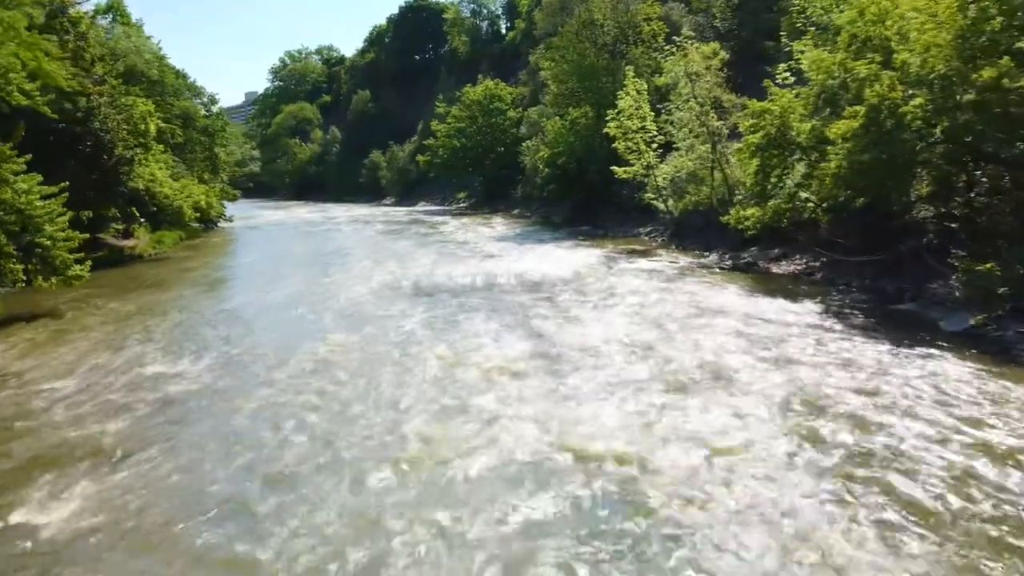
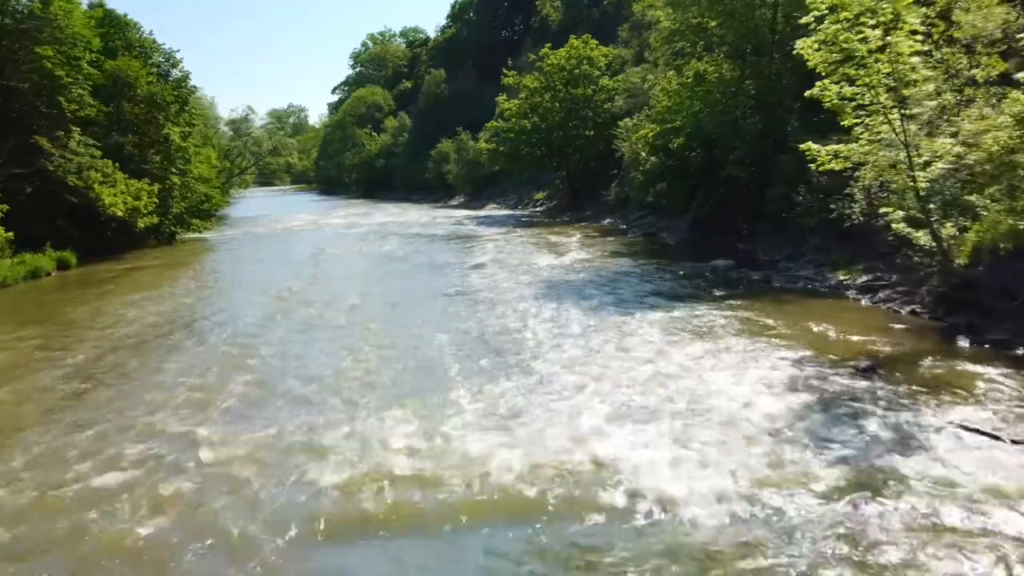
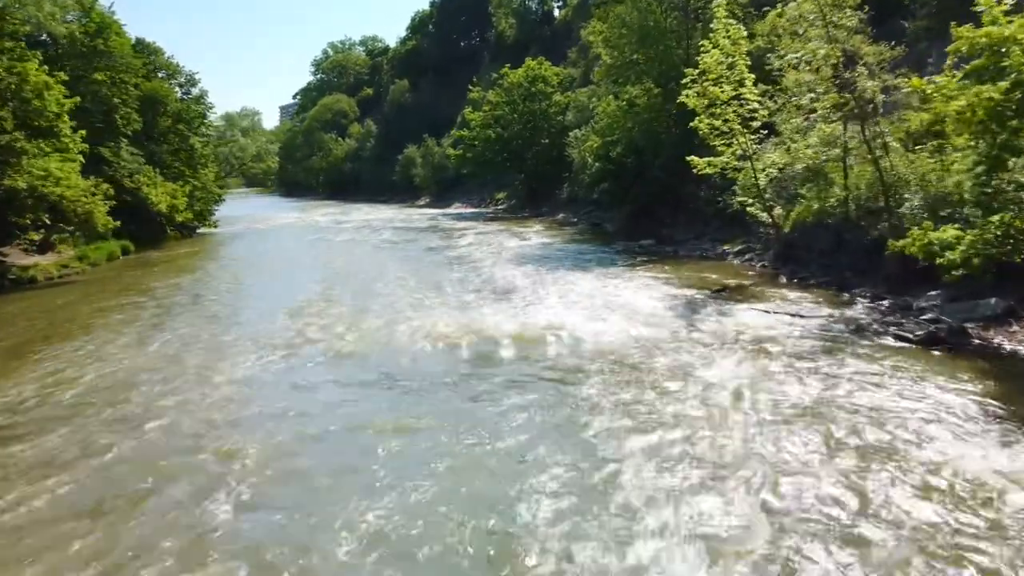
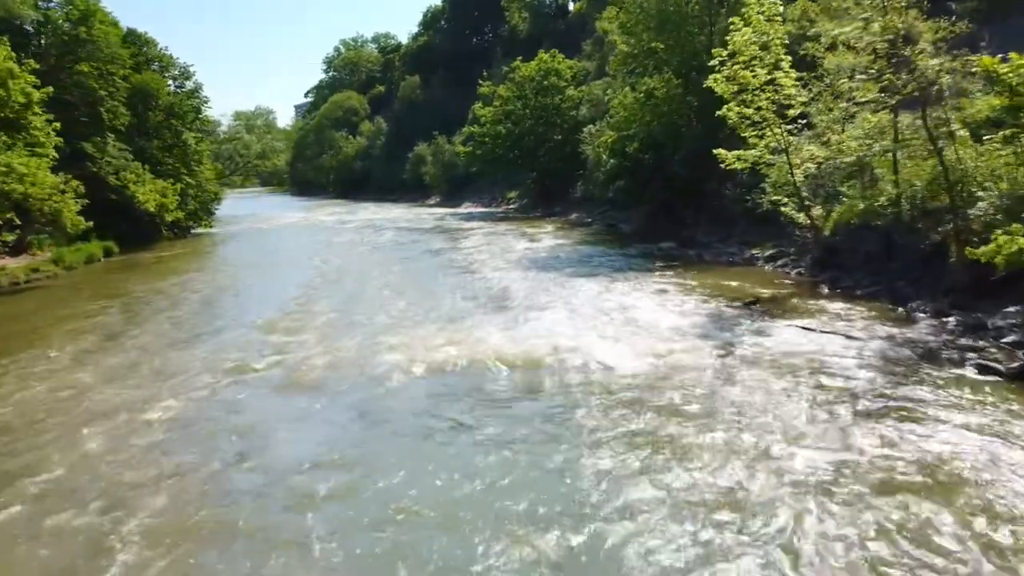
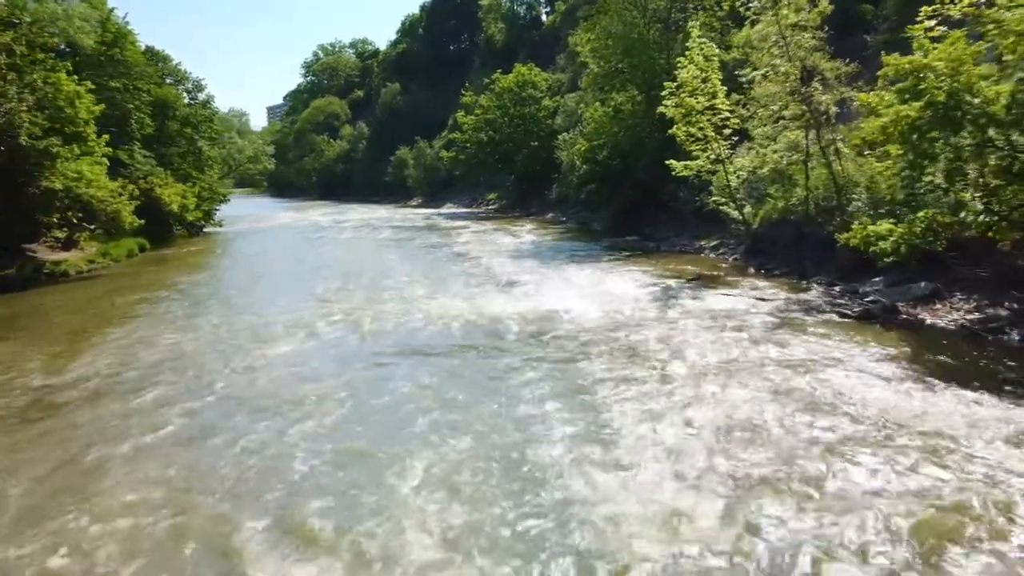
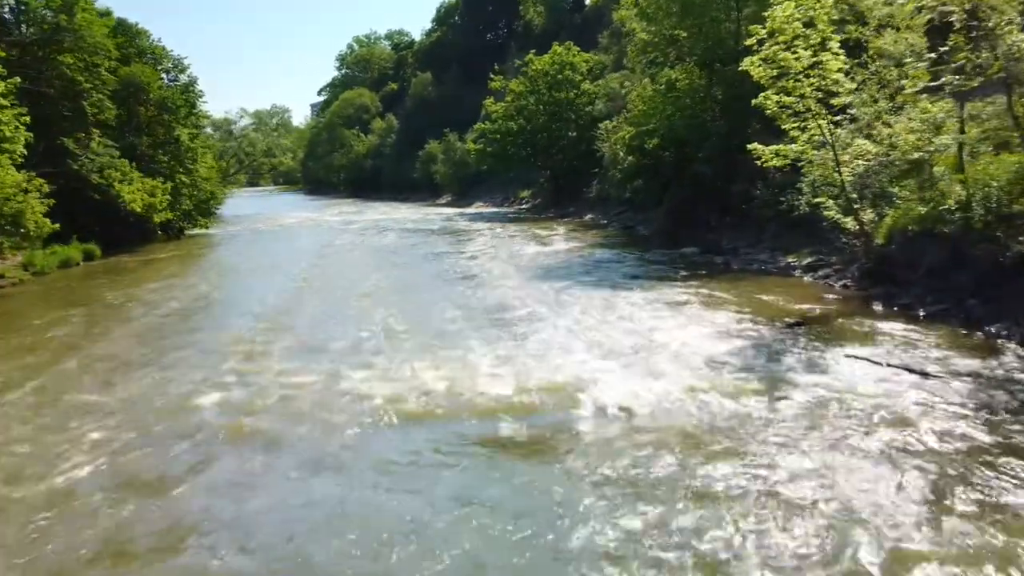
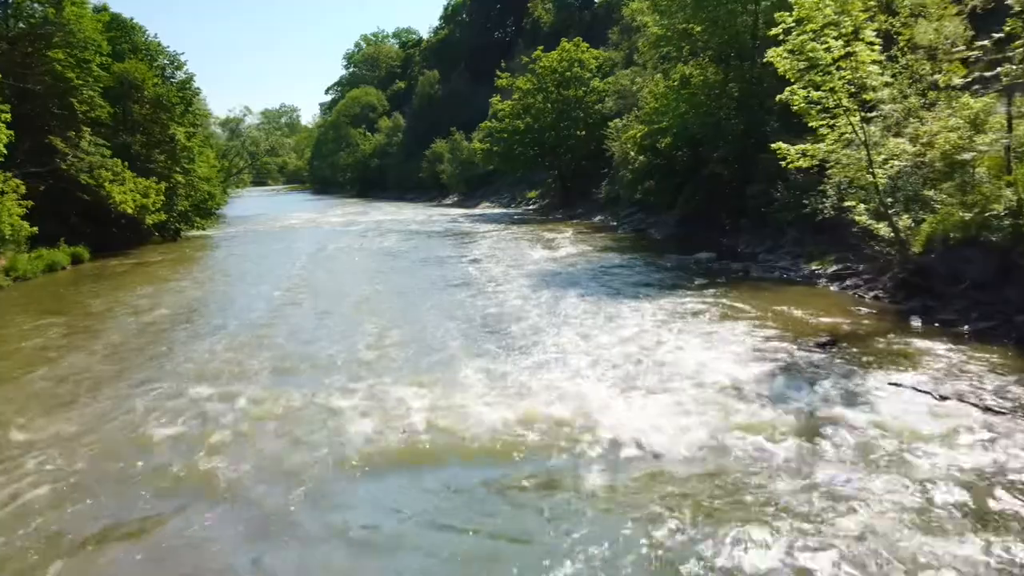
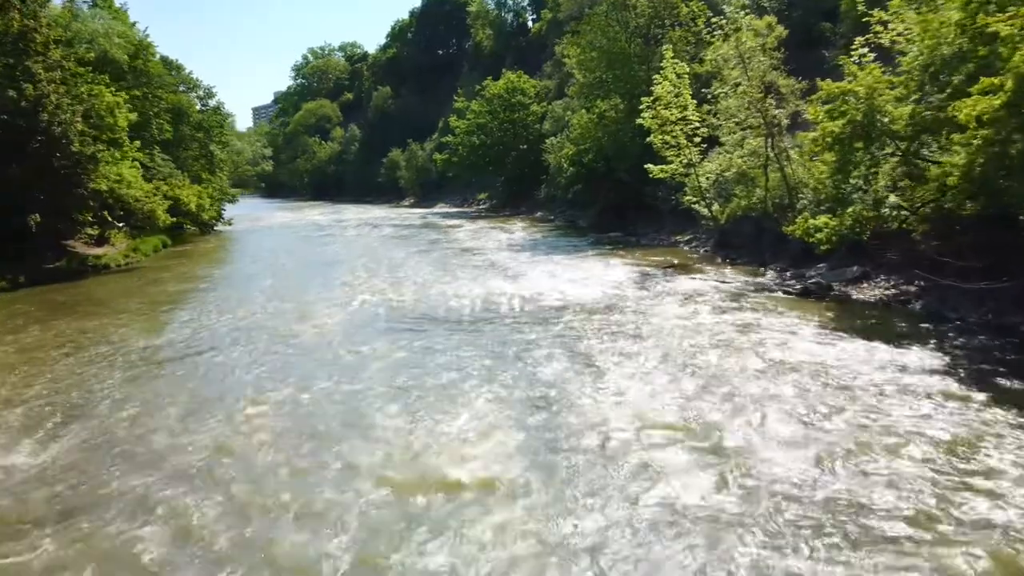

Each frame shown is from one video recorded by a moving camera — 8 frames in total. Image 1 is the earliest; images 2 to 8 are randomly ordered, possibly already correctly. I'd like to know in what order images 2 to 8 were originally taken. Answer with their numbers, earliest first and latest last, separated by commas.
8, 5, 3, 4, 6, 7, 2
